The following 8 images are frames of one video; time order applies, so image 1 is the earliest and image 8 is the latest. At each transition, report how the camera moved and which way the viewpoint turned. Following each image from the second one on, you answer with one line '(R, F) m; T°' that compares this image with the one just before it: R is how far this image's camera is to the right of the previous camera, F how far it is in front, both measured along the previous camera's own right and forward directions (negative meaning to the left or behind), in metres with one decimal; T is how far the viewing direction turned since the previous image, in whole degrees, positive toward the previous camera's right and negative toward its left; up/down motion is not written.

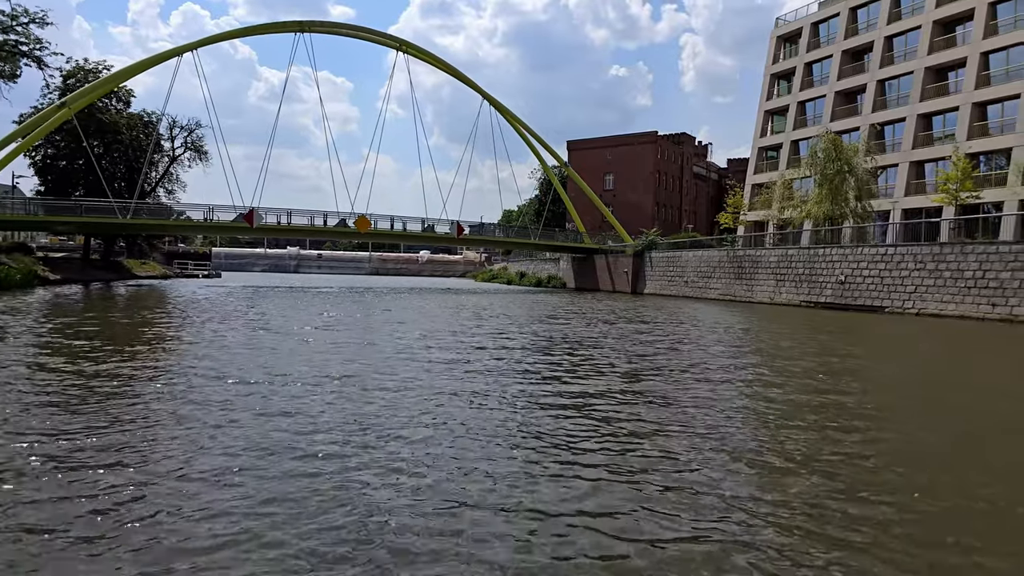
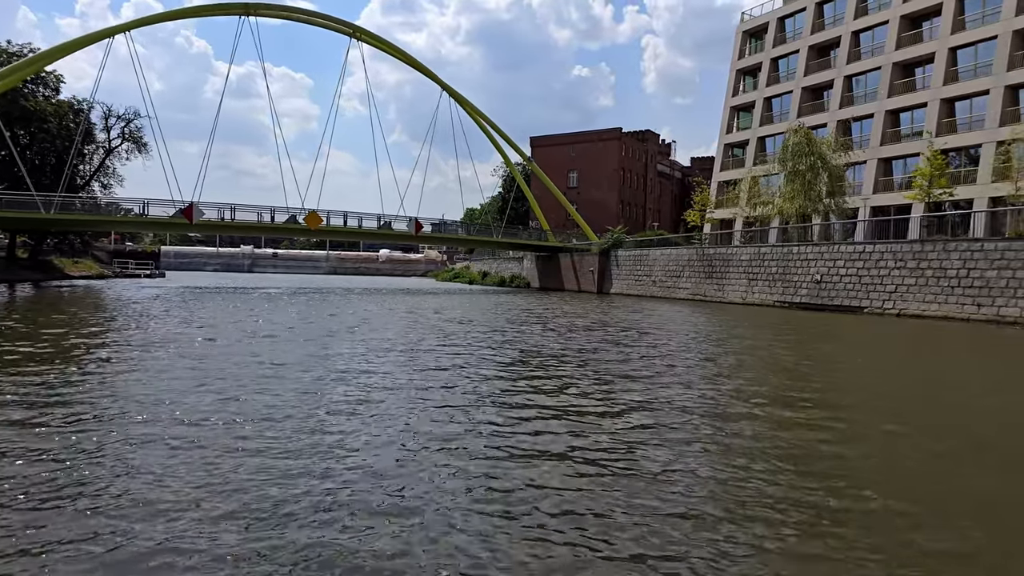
(+0.1, +1.4) m; +3°
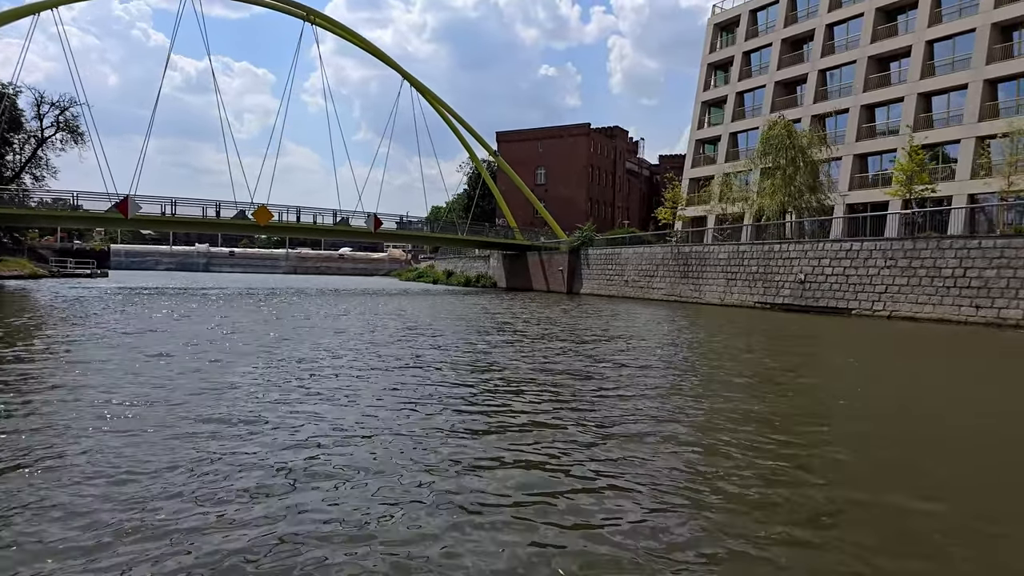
(+0.1, +1.6) m; +3°
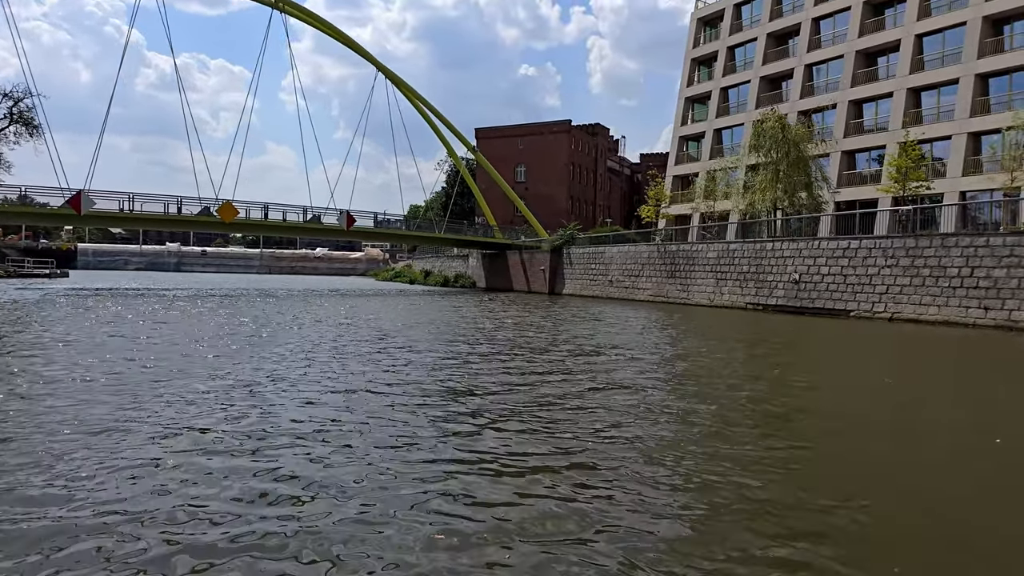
(0.0, +1.1) m; +2°
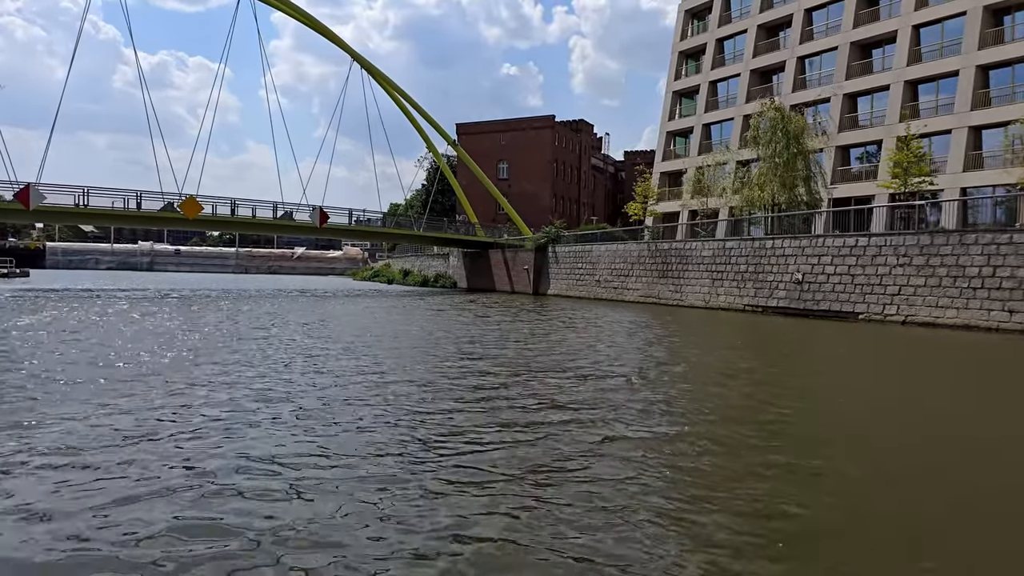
(0.0, +1.3) m; +2°
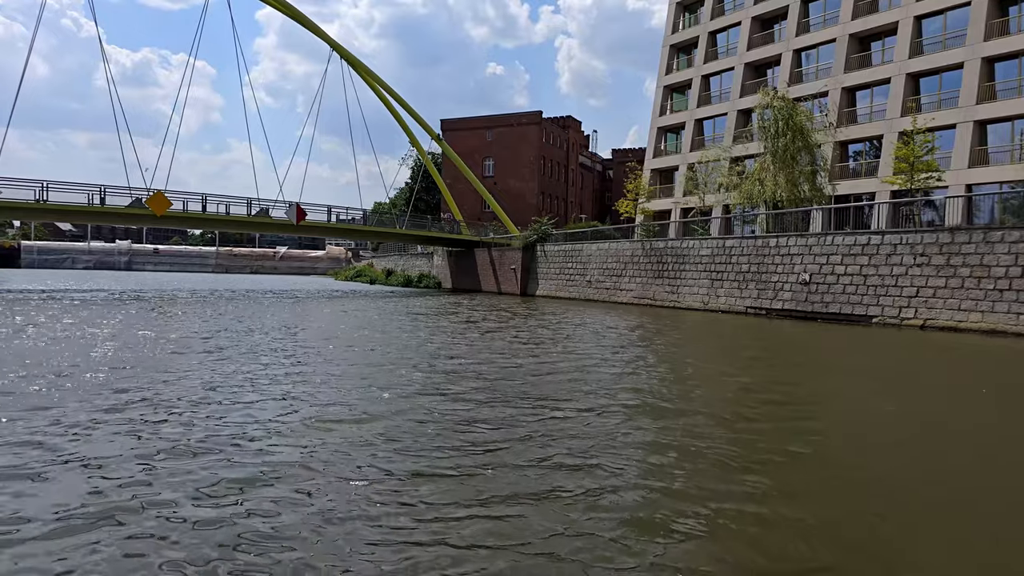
(0.0, +1.2) m; +1°
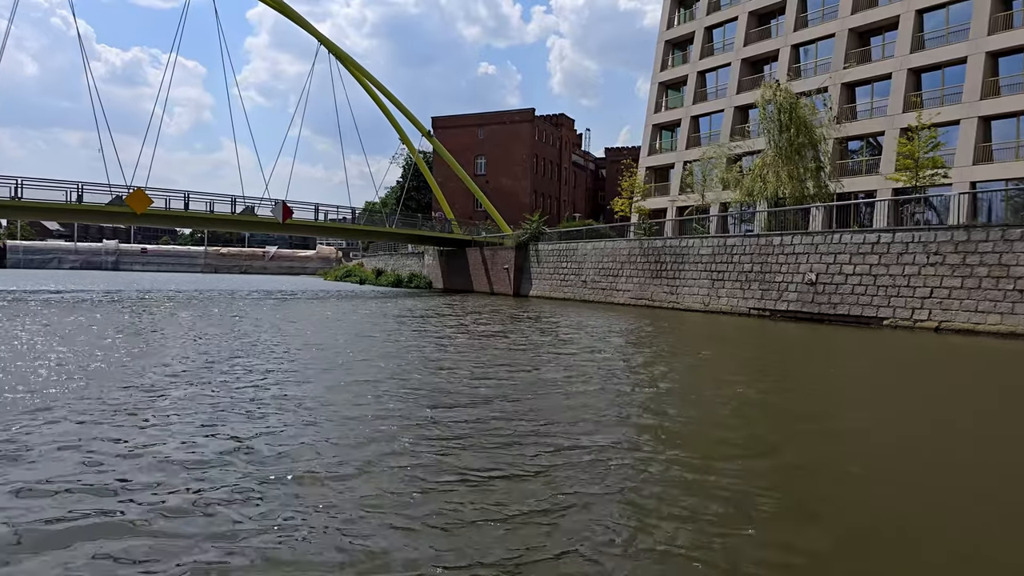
(0.0, +0.7) m; +1°
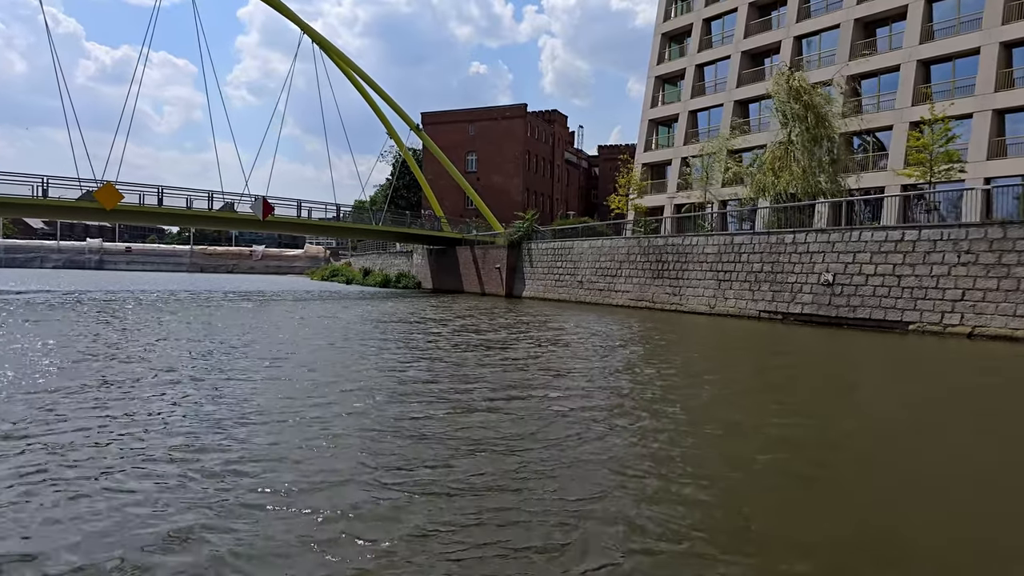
(0.0, +1.1) m; +1°
